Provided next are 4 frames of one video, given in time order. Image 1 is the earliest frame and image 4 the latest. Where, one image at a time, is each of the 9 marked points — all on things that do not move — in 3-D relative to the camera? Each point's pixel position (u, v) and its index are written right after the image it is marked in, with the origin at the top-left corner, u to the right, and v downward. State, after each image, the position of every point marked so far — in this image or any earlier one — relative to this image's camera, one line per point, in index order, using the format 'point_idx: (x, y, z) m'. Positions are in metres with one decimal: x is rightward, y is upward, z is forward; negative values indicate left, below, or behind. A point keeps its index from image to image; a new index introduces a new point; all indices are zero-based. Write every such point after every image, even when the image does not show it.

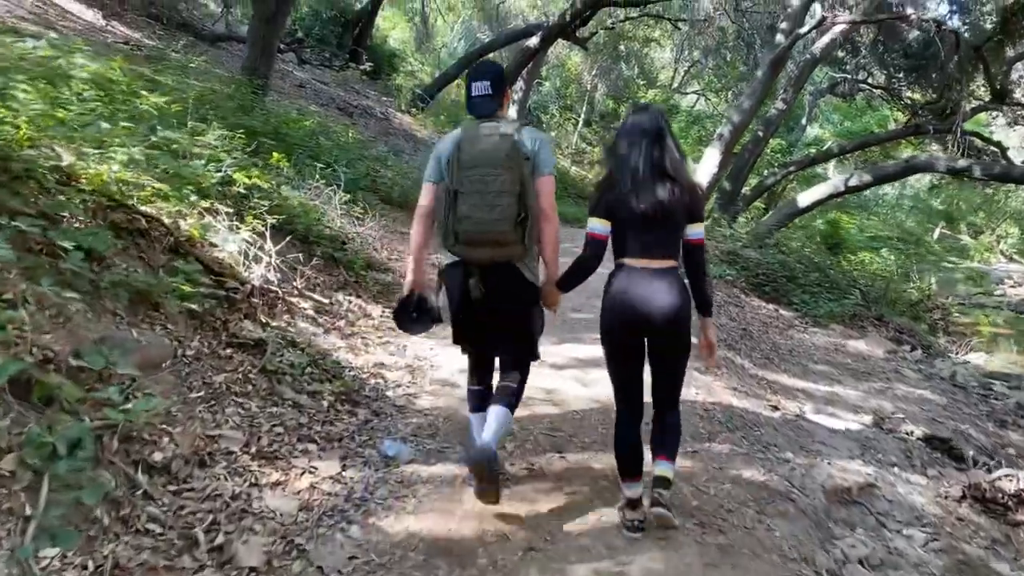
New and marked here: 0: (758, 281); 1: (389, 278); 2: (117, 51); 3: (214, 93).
0: (+3.7, +0.1, +12.3) m
1: (-1.1, +0.1, +7.4) m
2: (-7.9, +4.8, +16.7) m
3: (-4.5, +2.9, +12.6) m
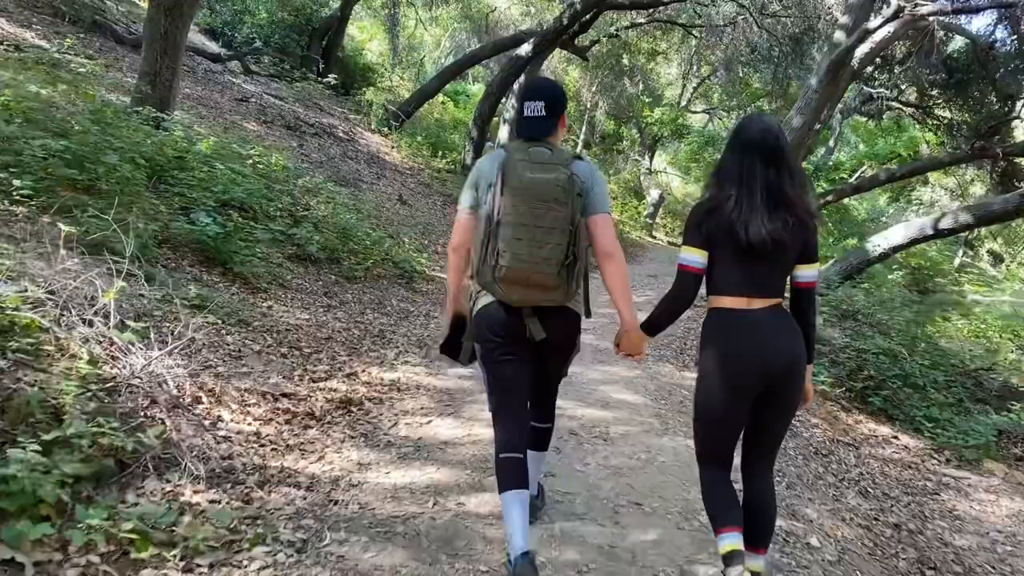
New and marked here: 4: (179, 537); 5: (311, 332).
0: (+3.4, -1.0, +8.1) m
1: (-1.4, -0.8, +3.1) m
2: (-8.3, +3.6, +12.5) m
3: (-4.8, +1.9, +8.4) m
4: (-1.2, -0.9, +3.1) m
5: (-1.5, -0.3, +6.4) m
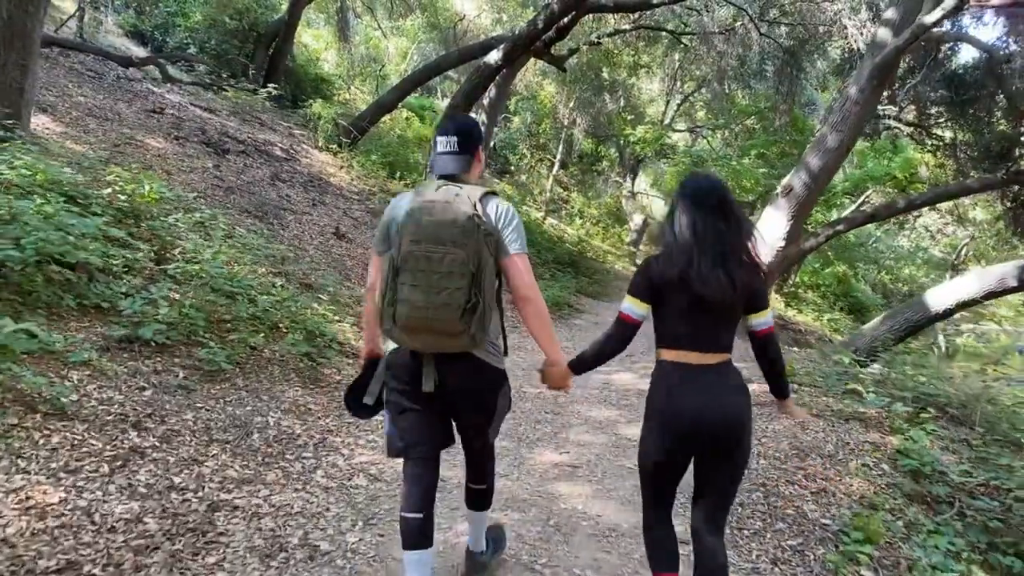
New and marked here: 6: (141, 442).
0: (+3.0, -1.7, +5.0) m
1: (-1.6, -1.4, -0.1) m
2: (-8.7, +2.8, +9.2) m
3: (-5.2, +1.2, +5.1) m
4: (-1.4, -1.5, -0.1) m
5: (-1.8, -1.0, +3.2) m
6: (-2.0, -0.8, +4.6) m
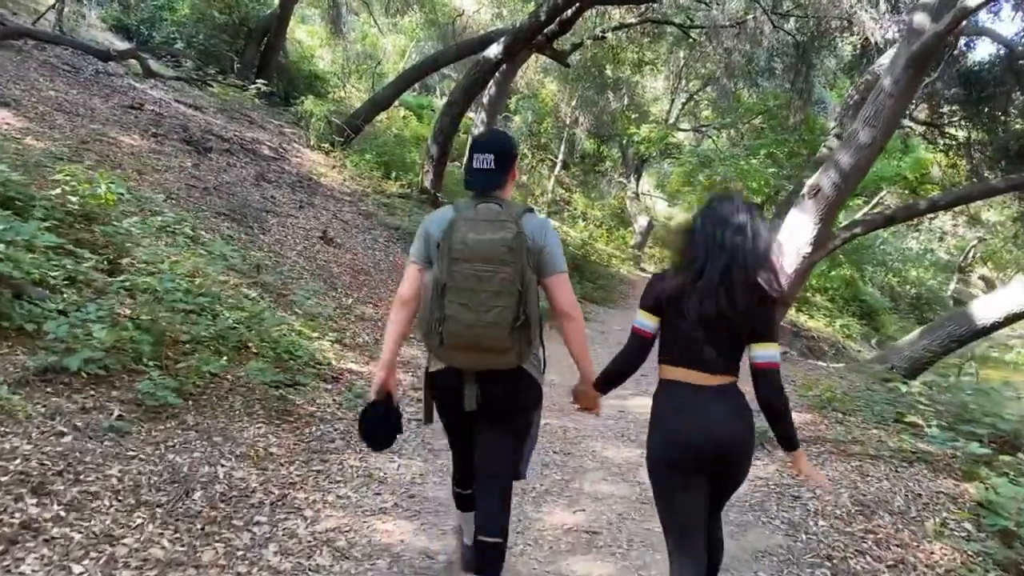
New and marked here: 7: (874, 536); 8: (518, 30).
0: (+3.0, -1.8, +4.0) m
1: (-1.5, -1.6, -1.1) m
2: (-8.7, +2.7, +8.2) m
3: (-5.2, +1.1, +4.1) m
4: (-1.4, -1.6, -1.1) m
5: (-1.8, -1.1, +2.2) m
6: (-2.0, -1.0, +3.6) m
7: (+1.9, -1.3, +4.3) m
8: (+0.2, +5.3, +16.7) m
